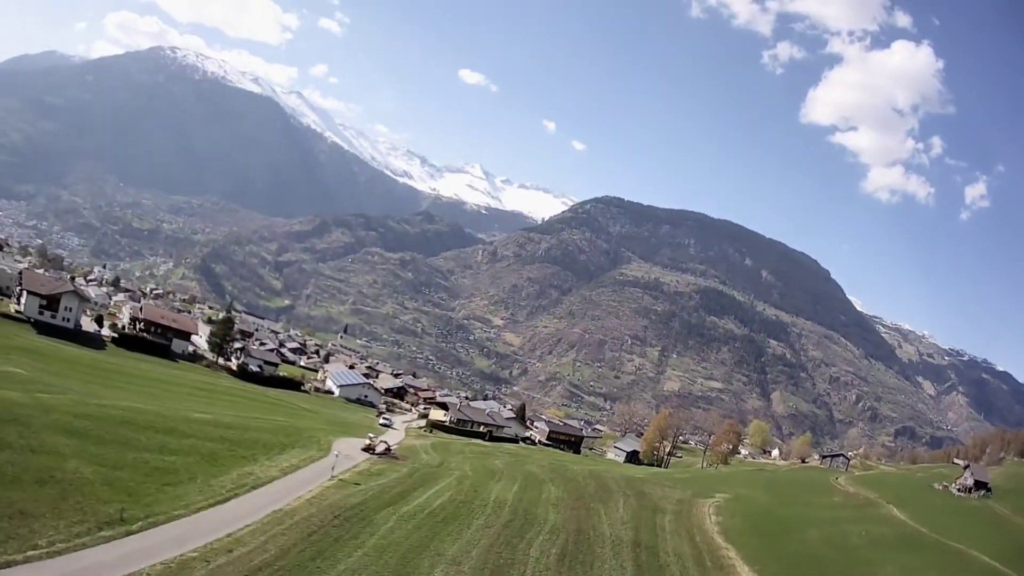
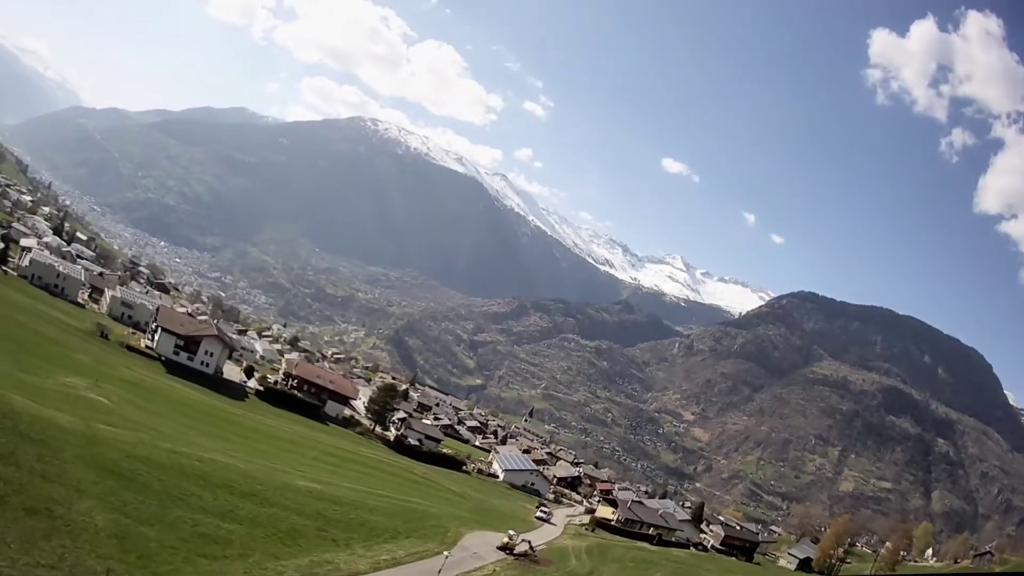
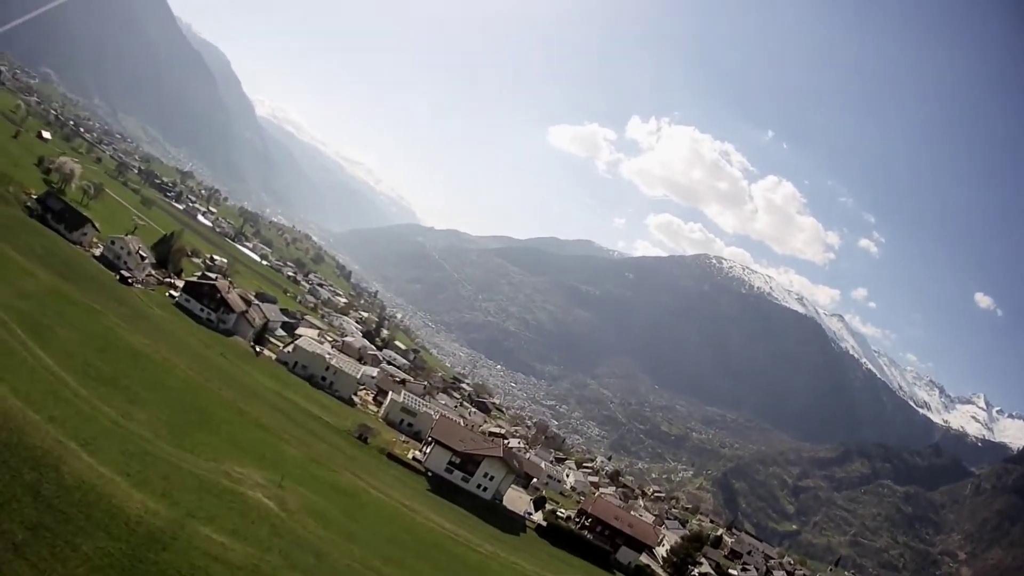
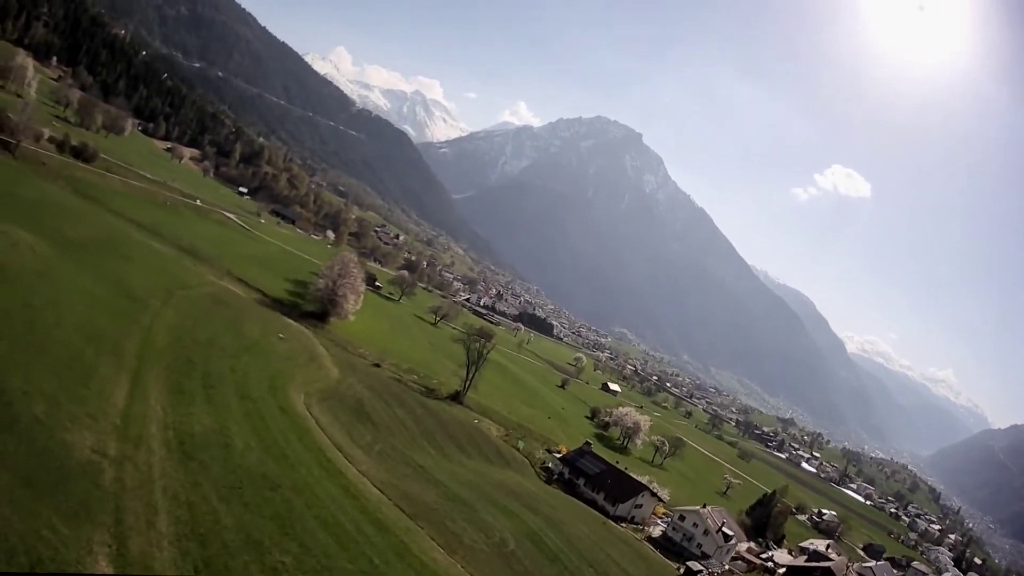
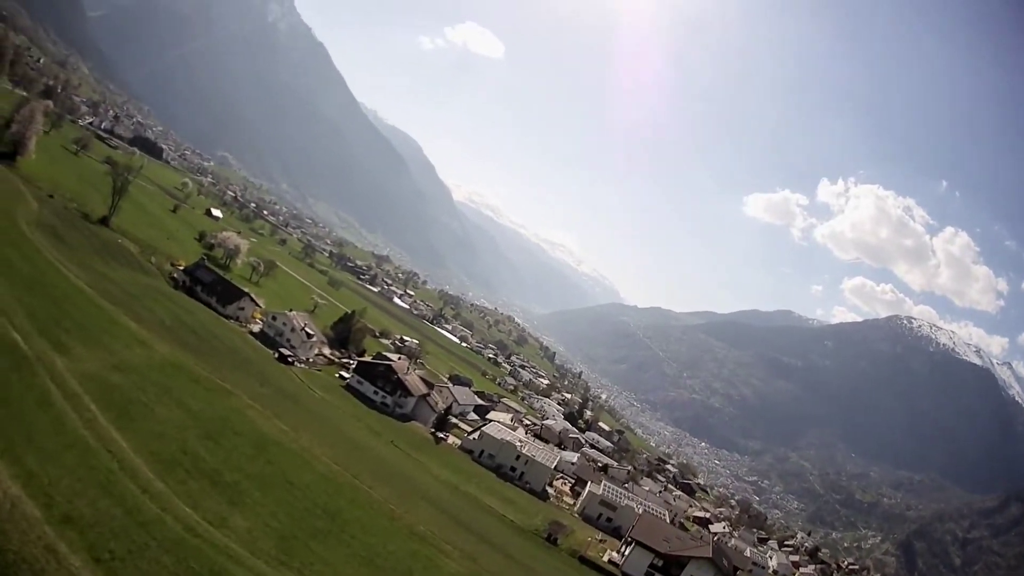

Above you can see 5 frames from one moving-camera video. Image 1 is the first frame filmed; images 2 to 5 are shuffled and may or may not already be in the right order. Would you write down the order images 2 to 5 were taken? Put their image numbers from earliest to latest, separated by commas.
2, 3, 5, 4
